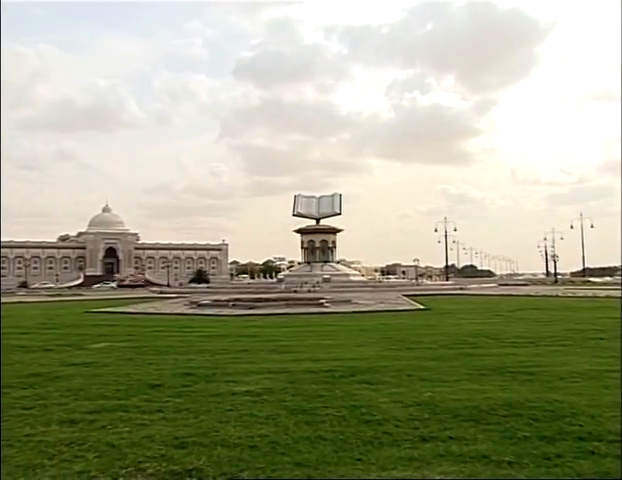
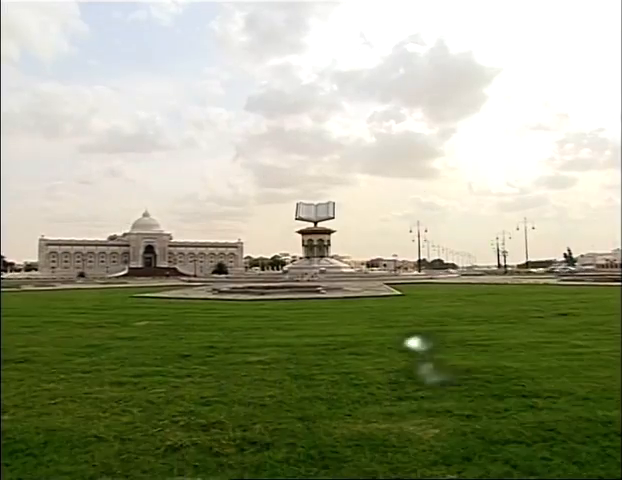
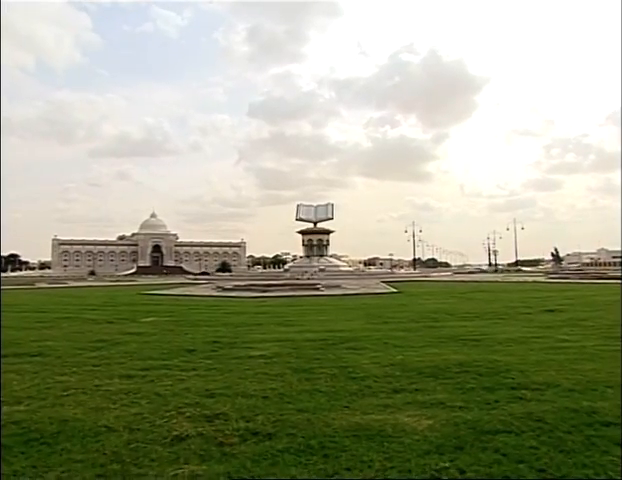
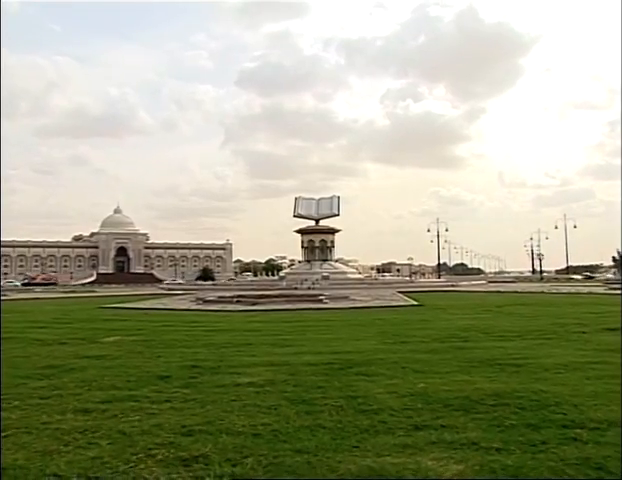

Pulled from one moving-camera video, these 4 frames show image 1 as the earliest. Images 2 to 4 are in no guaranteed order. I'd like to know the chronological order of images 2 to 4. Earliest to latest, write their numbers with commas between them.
4, 2, 3
